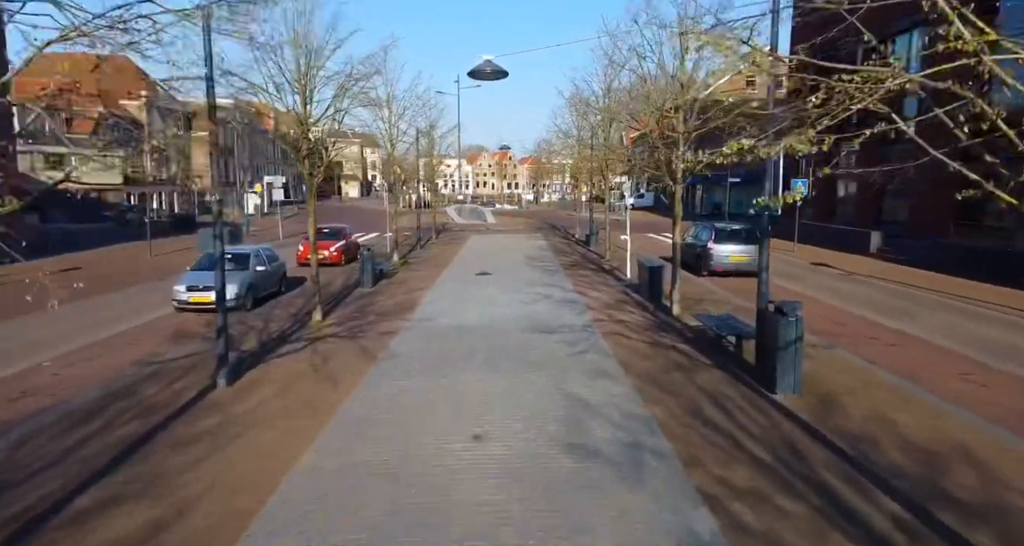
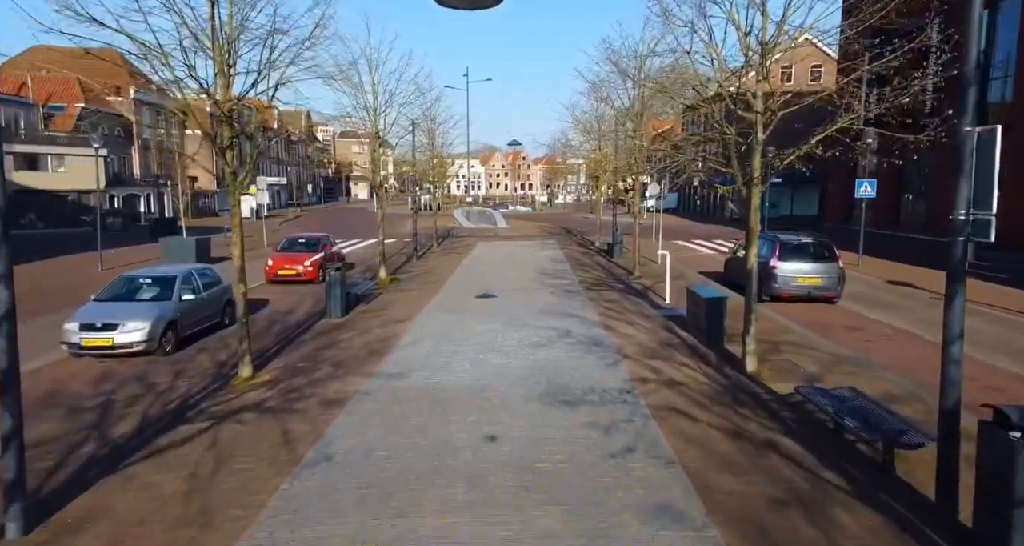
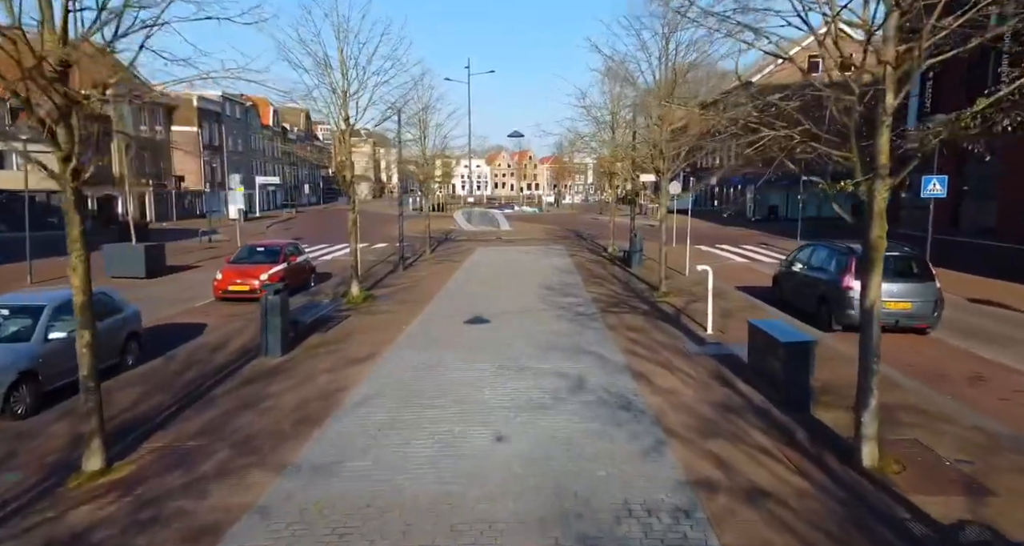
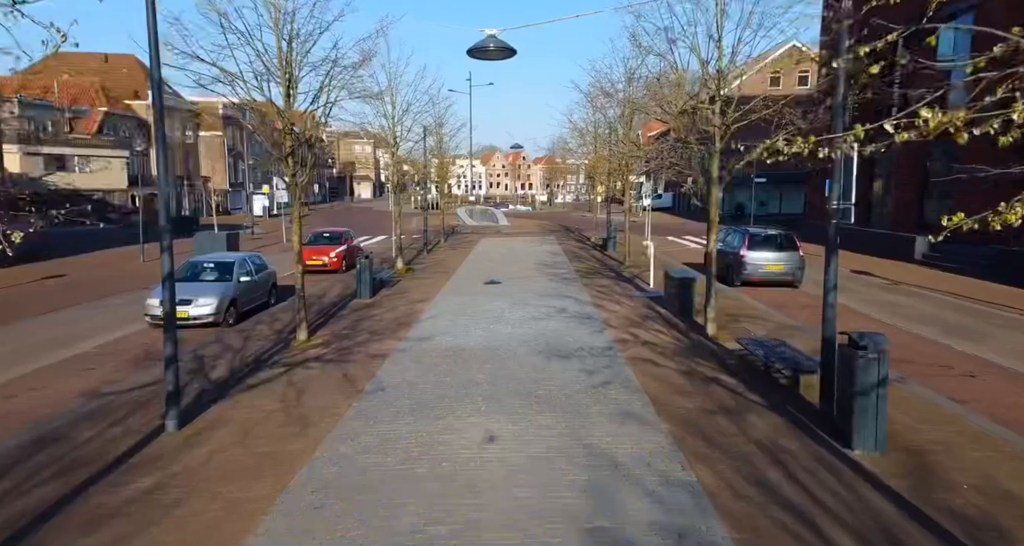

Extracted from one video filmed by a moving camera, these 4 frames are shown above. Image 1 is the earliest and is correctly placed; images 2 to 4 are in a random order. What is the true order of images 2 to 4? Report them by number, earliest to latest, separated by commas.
4, 2, 3
